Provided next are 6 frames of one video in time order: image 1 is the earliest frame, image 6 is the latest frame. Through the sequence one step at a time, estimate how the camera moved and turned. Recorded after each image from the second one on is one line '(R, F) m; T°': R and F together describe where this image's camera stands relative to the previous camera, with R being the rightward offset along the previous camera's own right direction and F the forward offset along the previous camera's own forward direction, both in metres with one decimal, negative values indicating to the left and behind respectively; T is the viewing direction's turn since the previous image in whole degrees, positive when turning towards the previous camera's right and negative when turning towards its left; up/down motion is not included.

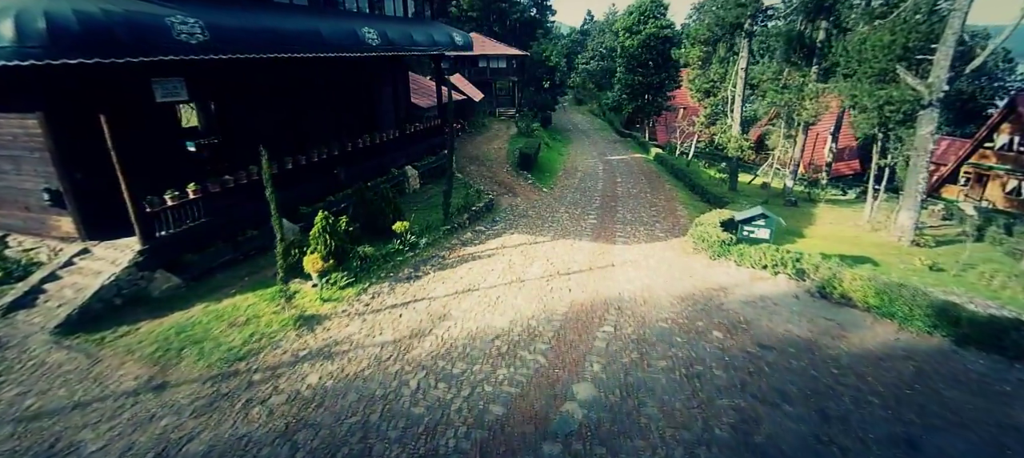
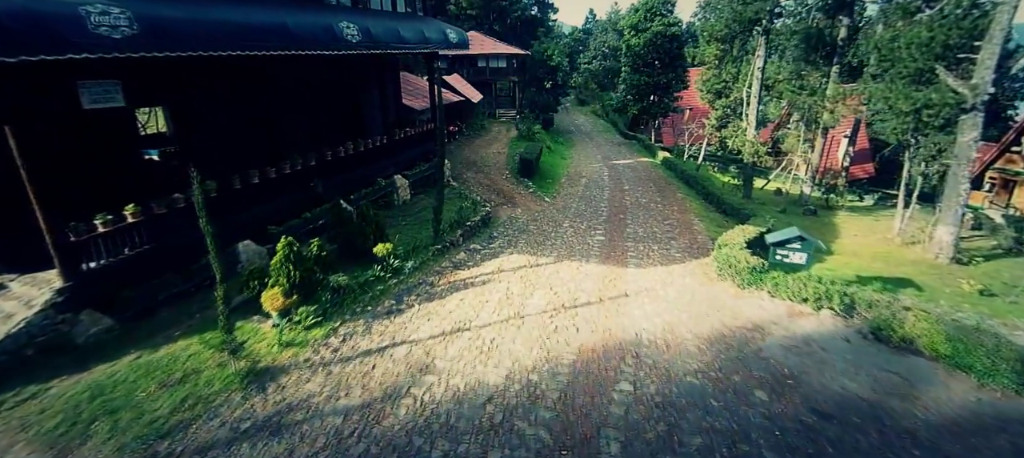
(+0.1, +1.5) m; 0°
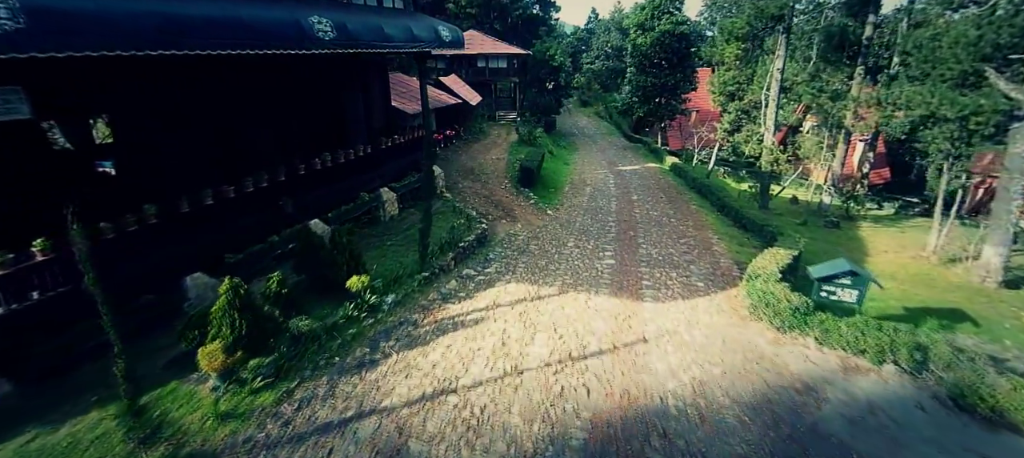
(+0.1, +1.6) m; 0°
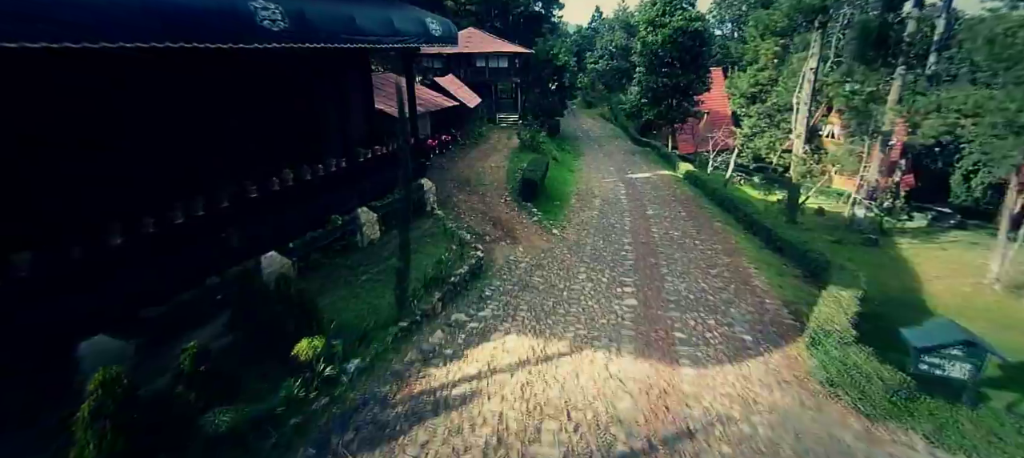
(0.0, +2.2) m; 0°
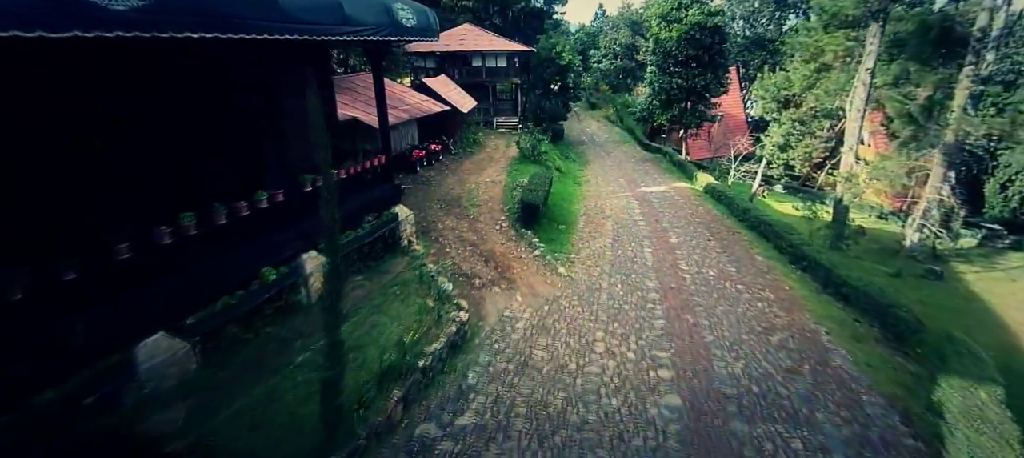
(+0.2, +3.0) m; 0°
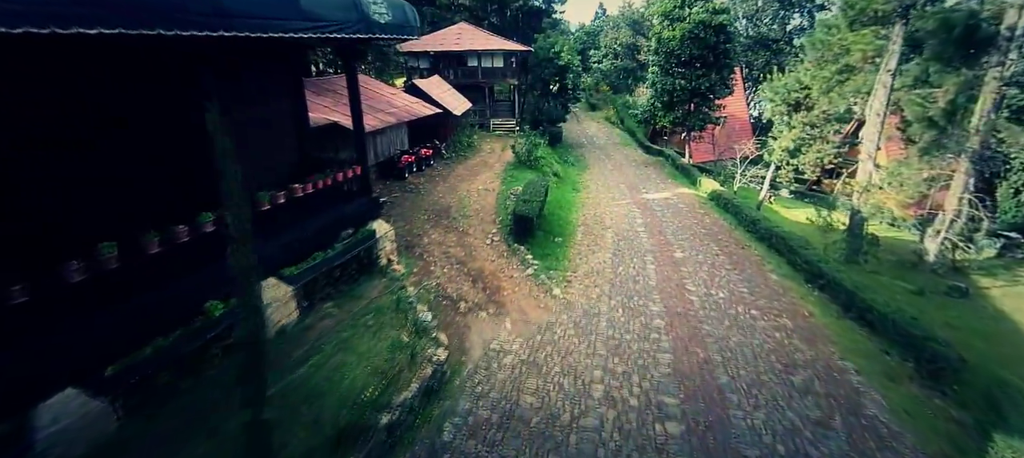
(+0.3, +1.1) m; 0°
